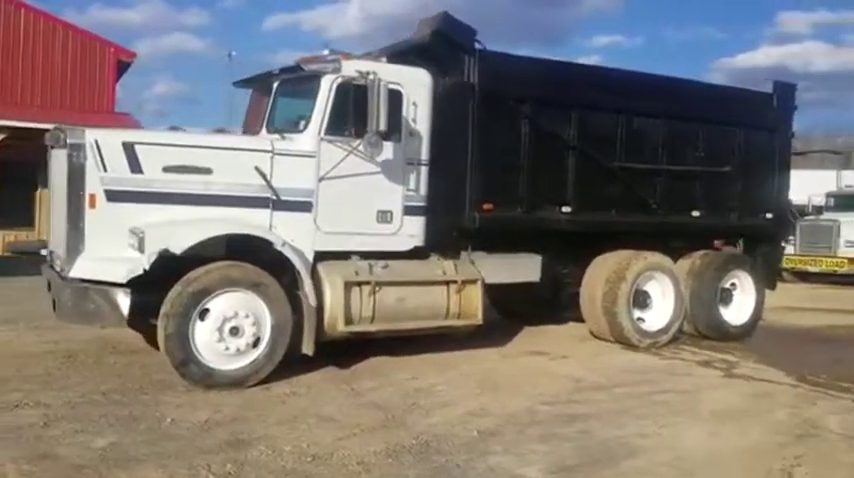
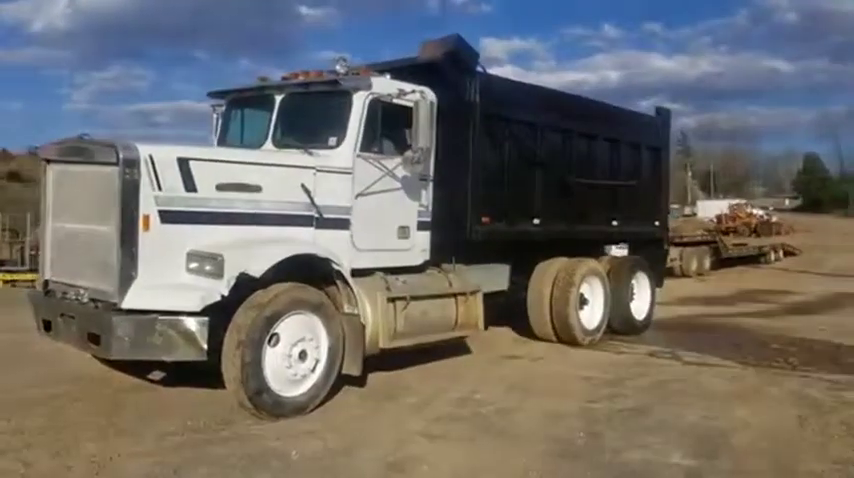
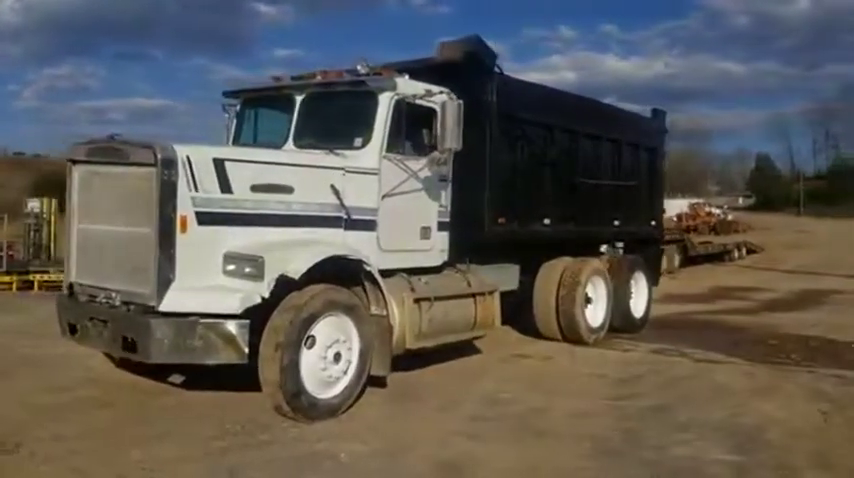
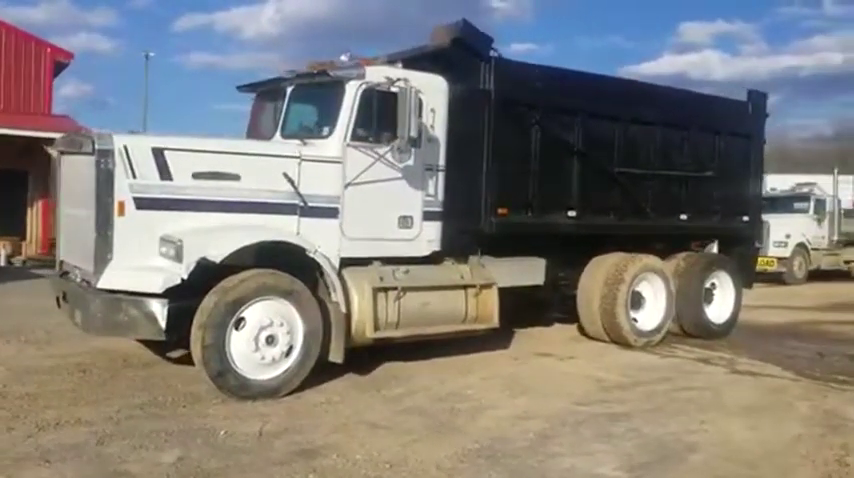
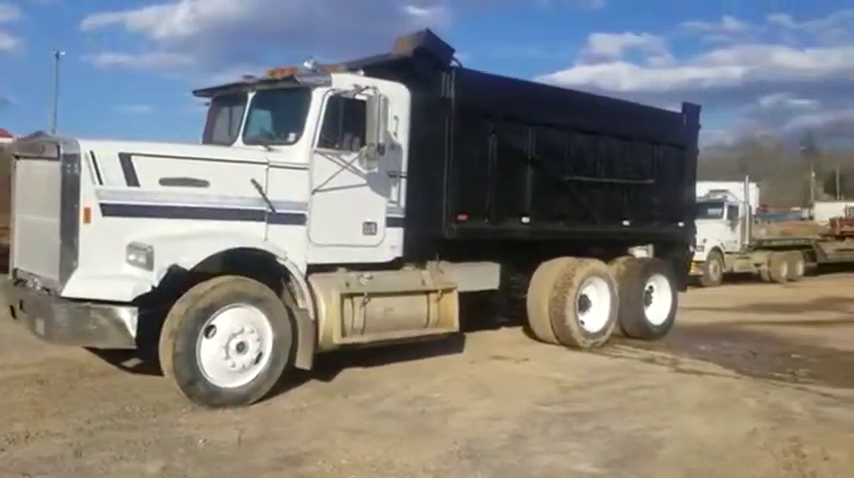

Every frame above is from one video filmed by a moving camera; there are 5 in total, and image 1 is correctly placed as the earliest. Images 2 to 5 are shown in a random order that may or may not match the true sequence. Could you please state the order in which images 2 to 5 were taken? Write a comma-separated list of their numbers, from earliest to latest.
4, 5, 2, 3
